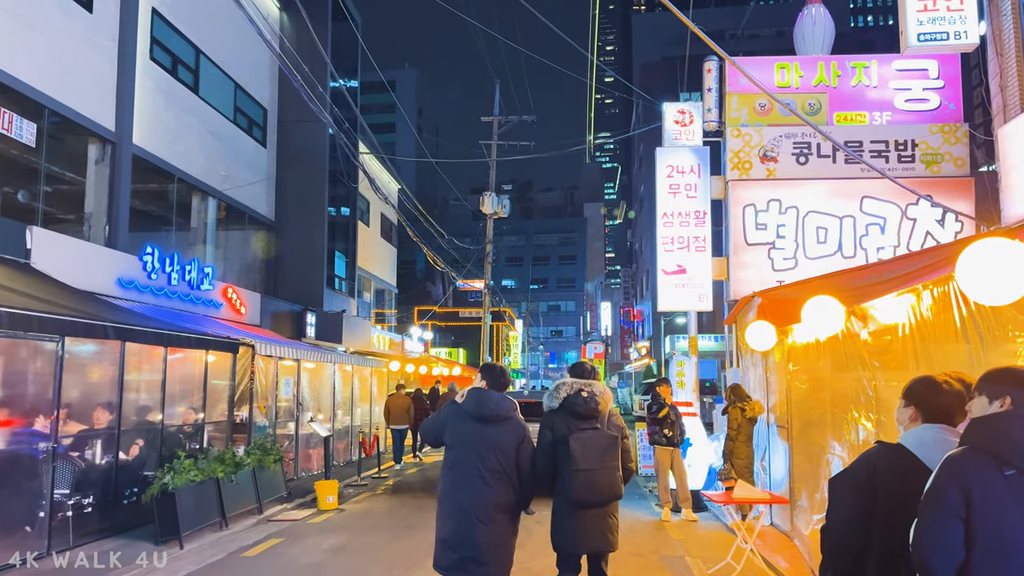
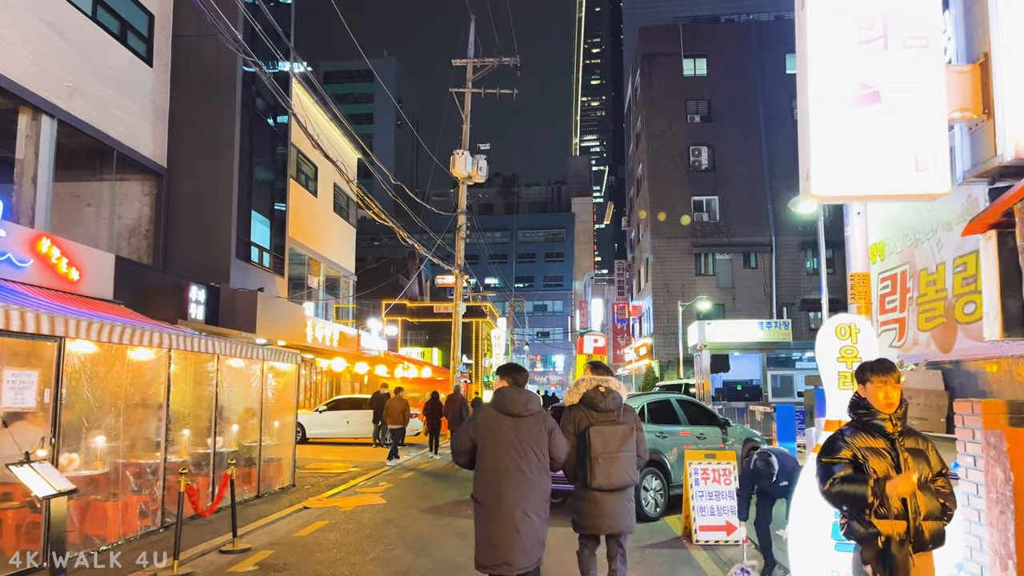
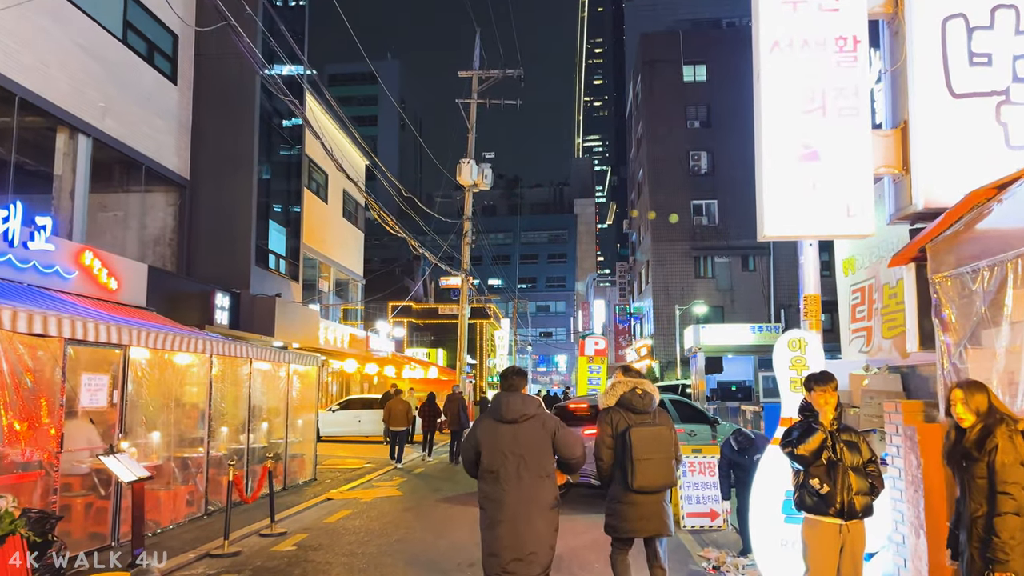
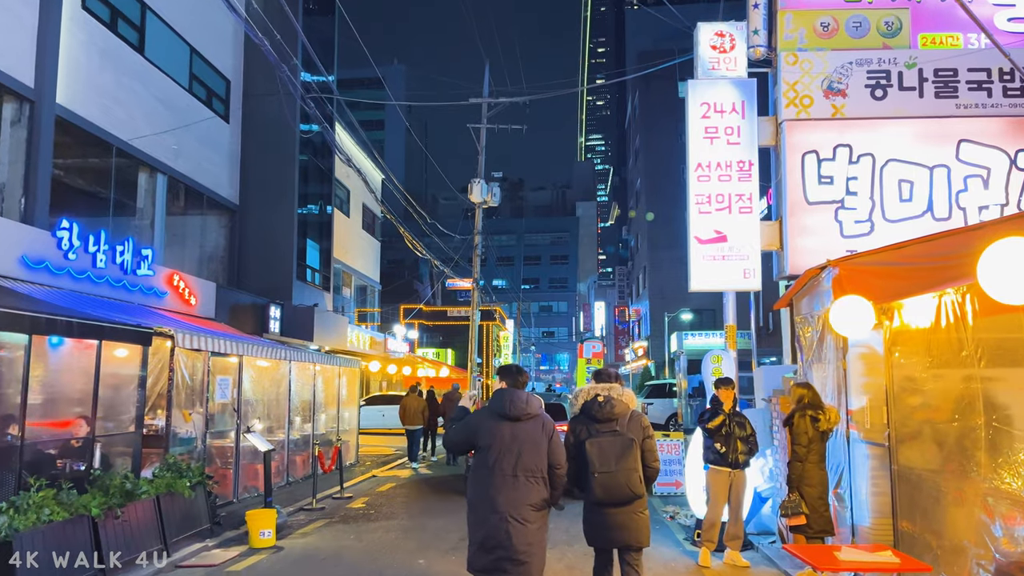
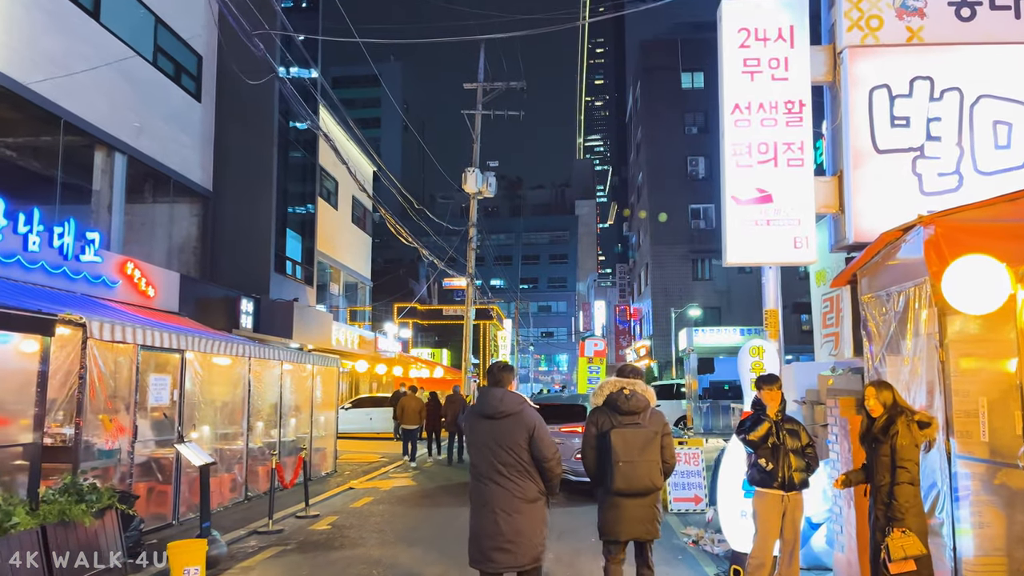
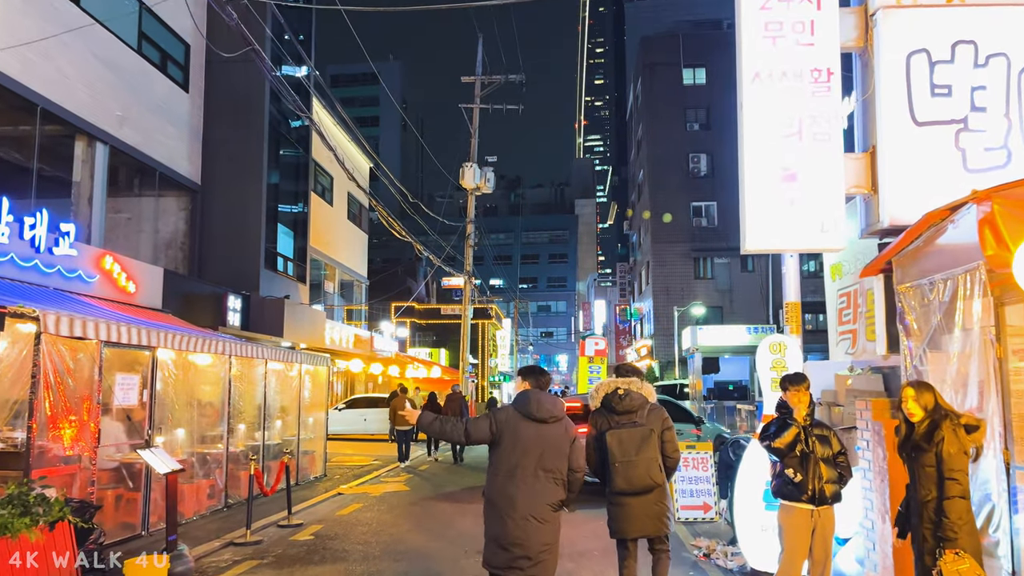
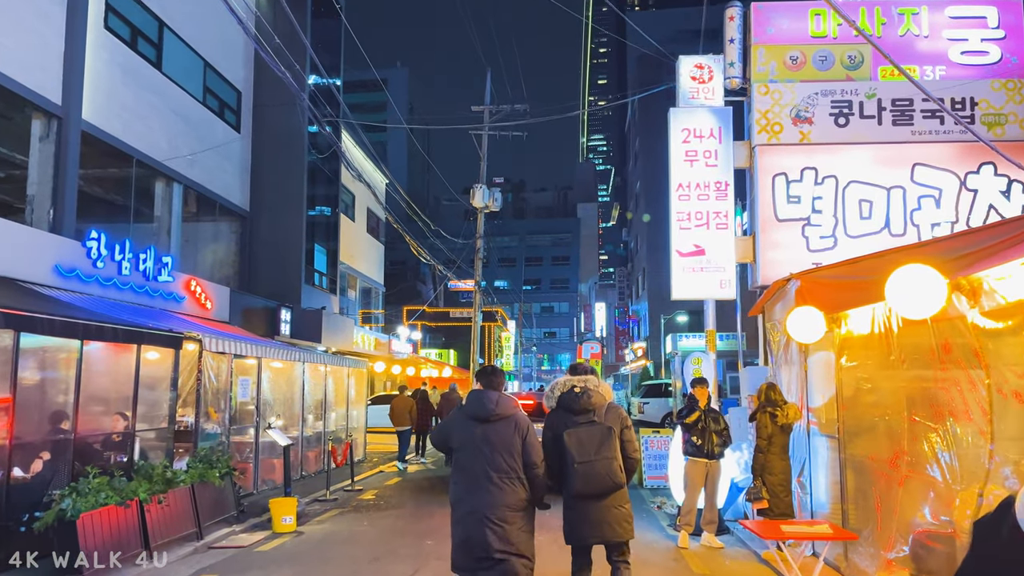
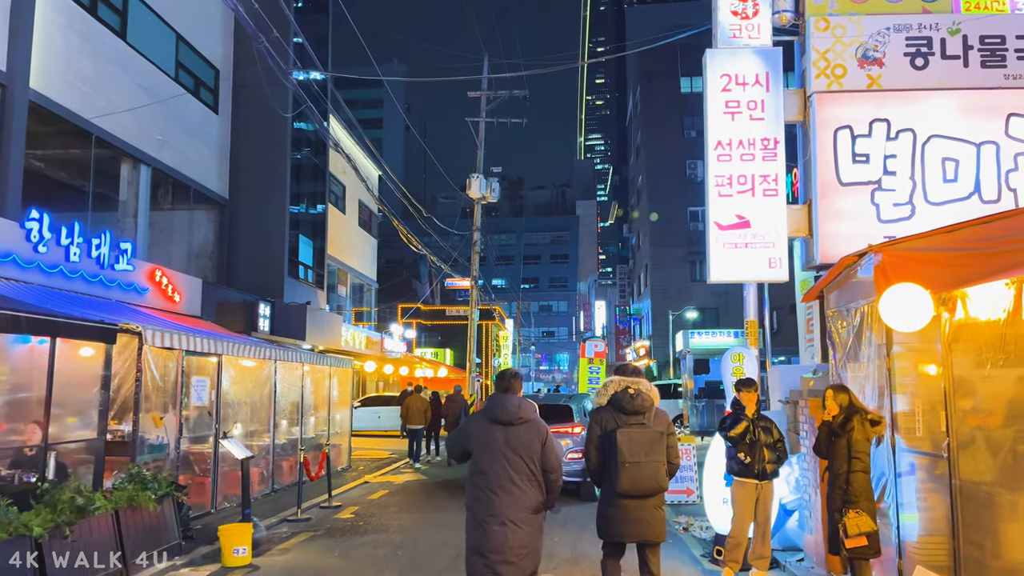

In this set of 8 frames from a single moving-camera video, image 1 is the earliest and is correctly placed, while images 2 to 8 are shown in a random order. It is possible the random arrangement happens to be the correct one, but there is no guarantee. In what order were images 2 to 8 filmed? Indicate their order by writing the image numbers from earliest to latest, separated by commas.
7, 4, 8, 5, 6, 3, 2
